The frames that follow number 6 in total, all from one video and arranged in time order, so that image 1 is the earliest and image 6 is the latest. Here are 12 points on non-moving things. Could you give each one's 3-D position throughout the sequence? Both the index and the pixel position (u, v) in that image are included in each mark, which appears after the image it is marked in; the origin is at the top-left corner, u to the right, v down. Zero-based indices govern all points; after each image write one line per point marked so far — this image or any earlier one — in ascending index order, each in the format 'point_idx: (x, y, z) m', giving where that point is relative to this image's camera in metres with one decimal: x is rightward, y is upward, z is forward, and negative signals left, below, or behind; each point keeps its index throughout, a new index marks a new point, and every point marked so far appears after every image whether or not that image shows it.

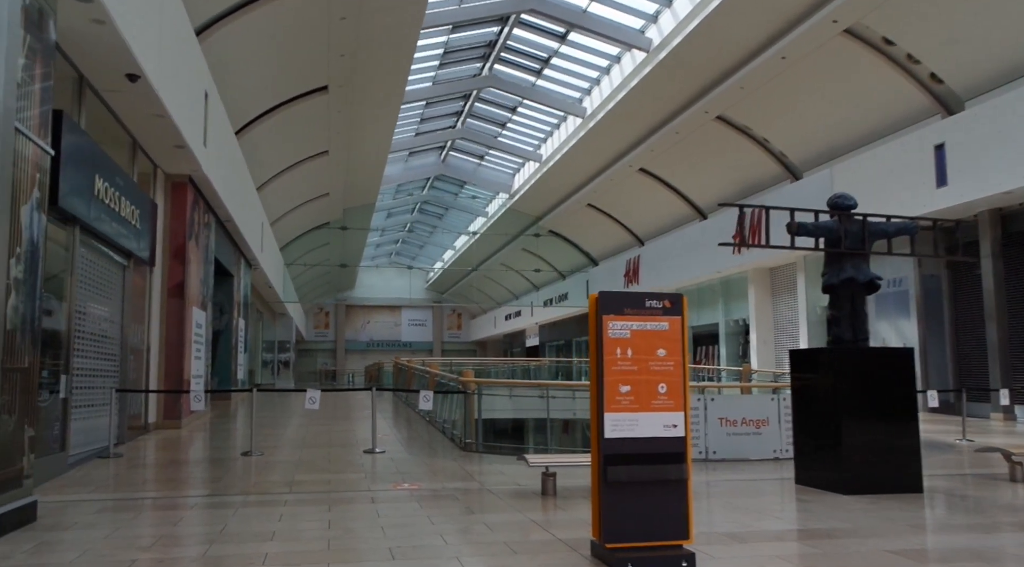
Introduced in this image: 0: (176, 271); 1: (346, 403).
0: (-5.0, +0.2, +10.9) m
1: (-3.9, -2.8, +17.0) m
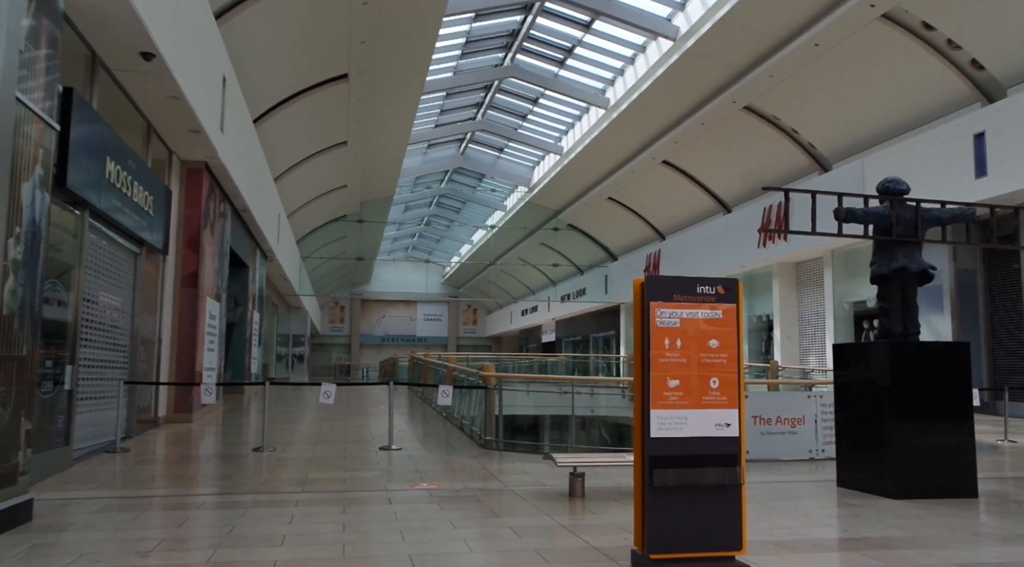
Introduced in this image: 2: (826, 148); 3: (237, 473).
0: (-4.7, +0.4, +10.6) m
1: (-3.5, -2.6, +16.7) m
2: (+7.1, +3.1, +16.3) m
3: (-2.4, -1.7, +6.5) m
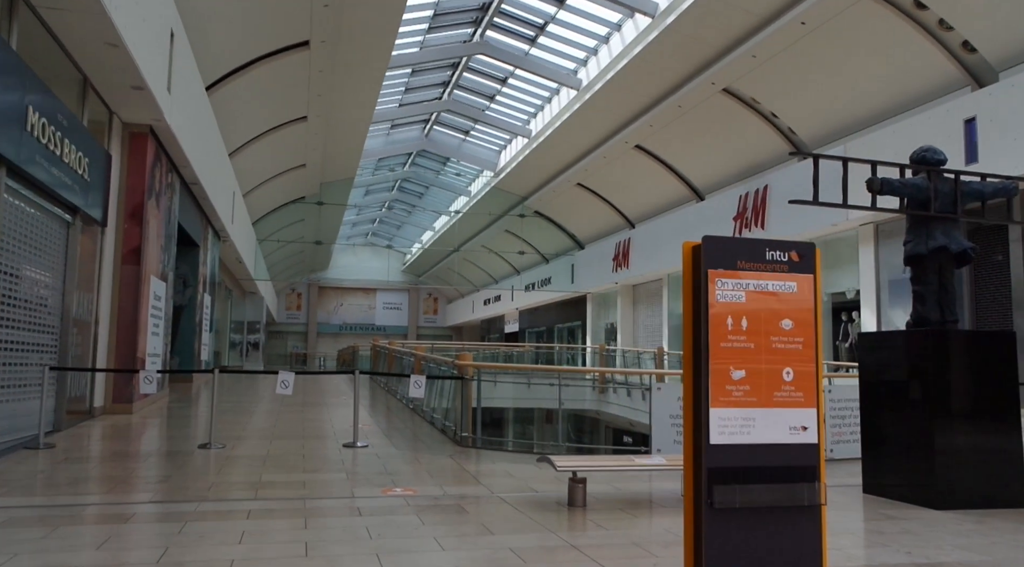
0: (-5.0, +0.7, +9.6) m
1: (-4.2, -2.3, +15.8) m
2: (+6.5, +3.3, +15.9) m
3: (-2.6, -1.5, +5.6) m
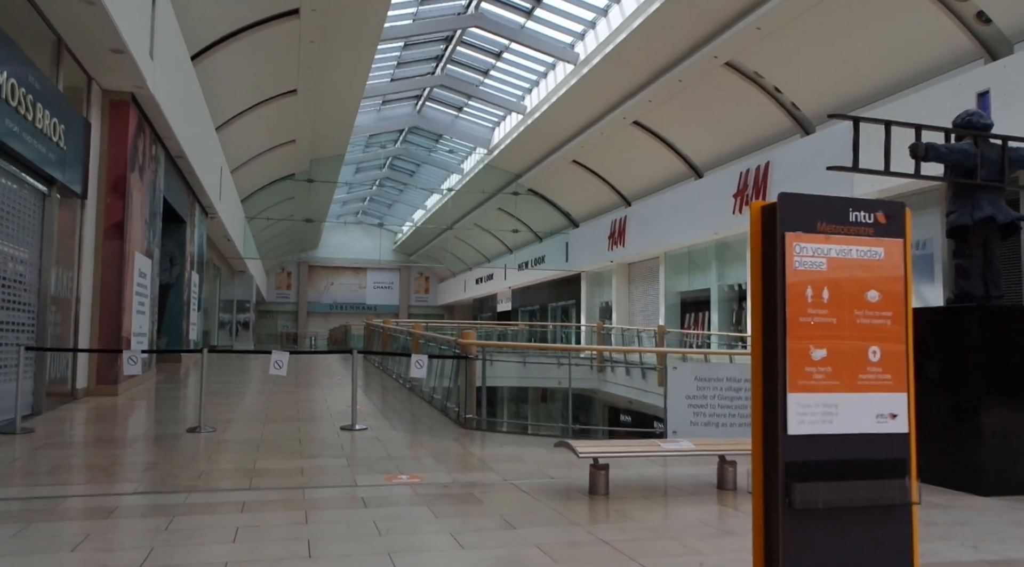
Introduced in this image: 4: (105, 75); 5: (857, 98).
0: (-5.0, +1.0, +9.2) m
1: (-4.3, -1.8, +15.4) m
2: (+6.4, +3.7, +15.6) m
3: (-2.5, -1.3, +5.3) m
4: (-4.7, +2.4, +8.4) m
5: (+6.9, +3.7, +14.5) m
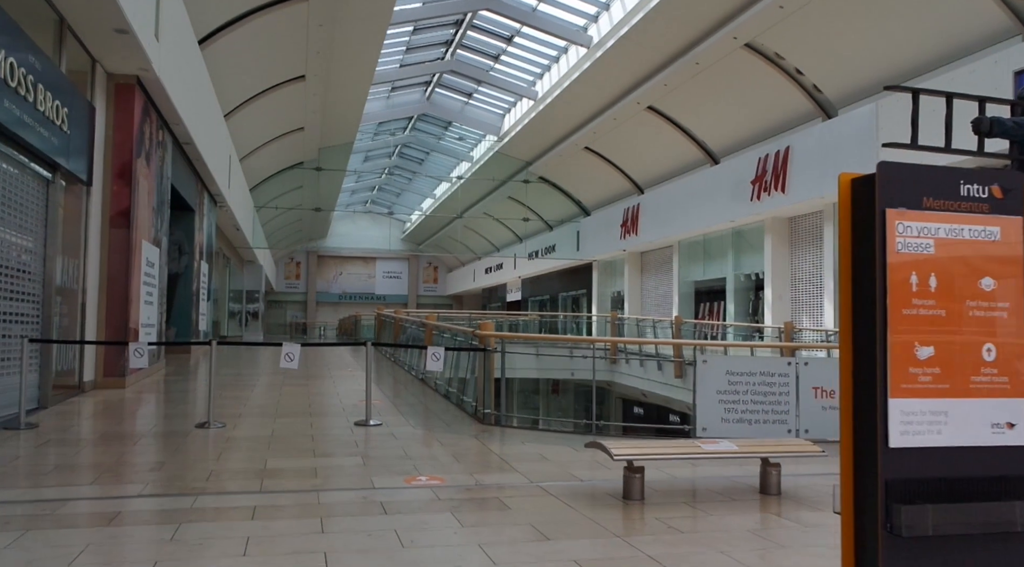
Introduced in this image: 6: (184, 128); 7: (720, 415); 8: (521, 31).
0: (-4.8, +1.1, +8.9) m
1: (-4.0, -1.6, +15.2) m
2: (+6.7, +4.0, +15.1) m
3: (-2.3, -1.2, +5.0) m
4: (-4.5, +2.5, +8.1) m
5: (+7.1, +3.9, +14.1) m
6: (-5.0, +2.3, +11.0) m
7: (+1.7, -1.1, +5.8) m
8: (+0.2, +6.6, +18.9) m
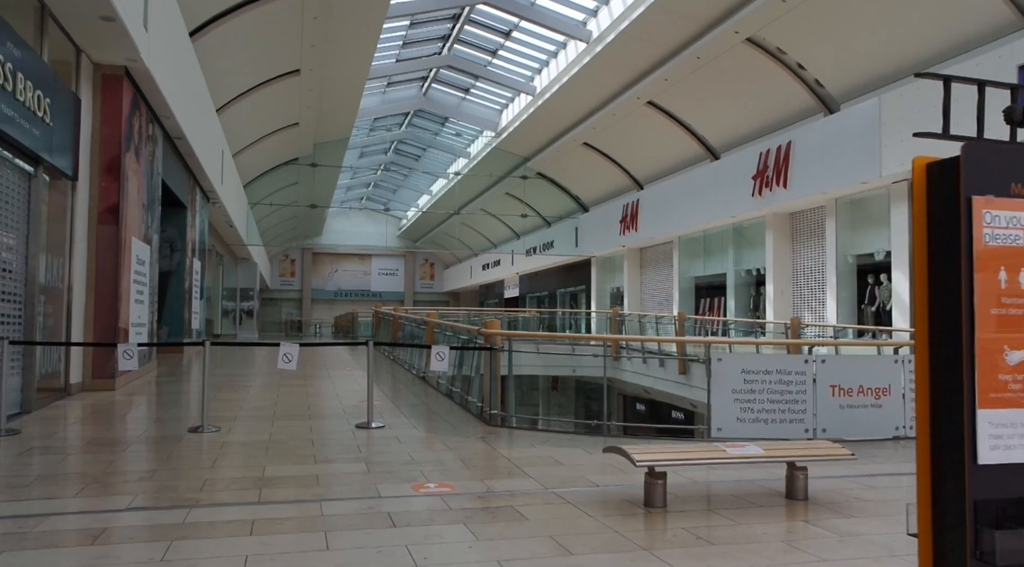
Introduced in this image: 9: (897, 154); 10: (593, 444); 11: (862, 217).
0: (-4.8, +1.1, +8.6) m
1: (-4.0, -1.5, +15.0) m
2: (+6.6, +4.1, +14.9) m
3: (-2.2, -1.2, +4.8) m
4: (-4.5, +2.5, +7.8) m
5: (+7.1, +4.0, +13.9) m
6: (-5.0, +2.4, +10.8) m
7: (+1.7, -1.0, +5.6) m
8: (+0.2, +6.6, +18.7) m
9: (+6.7, +2.3, +12.7) m
10: (+0.6, -1.2, +5.6) m
11: (+7.1, +1.4, +14.8) m
